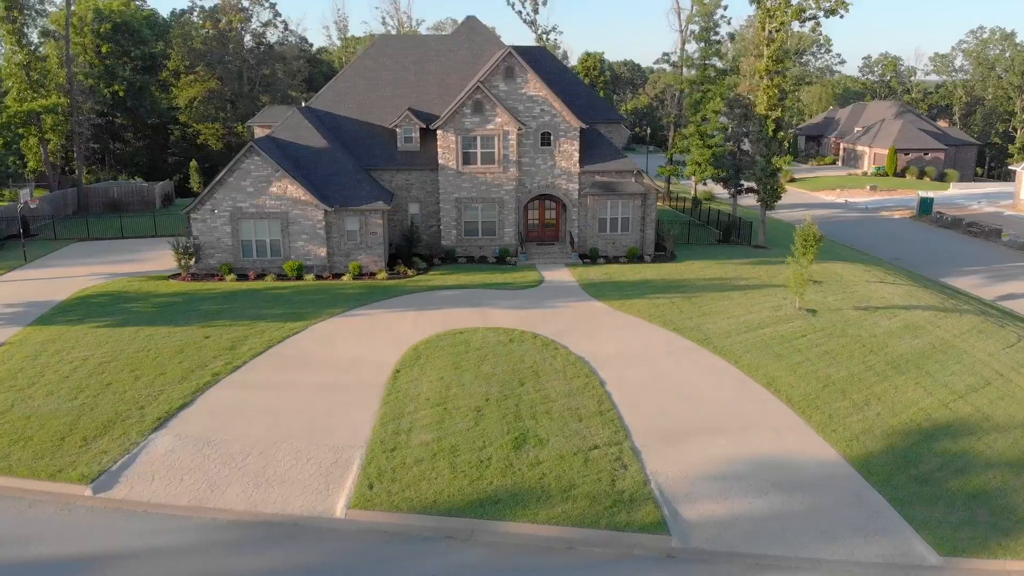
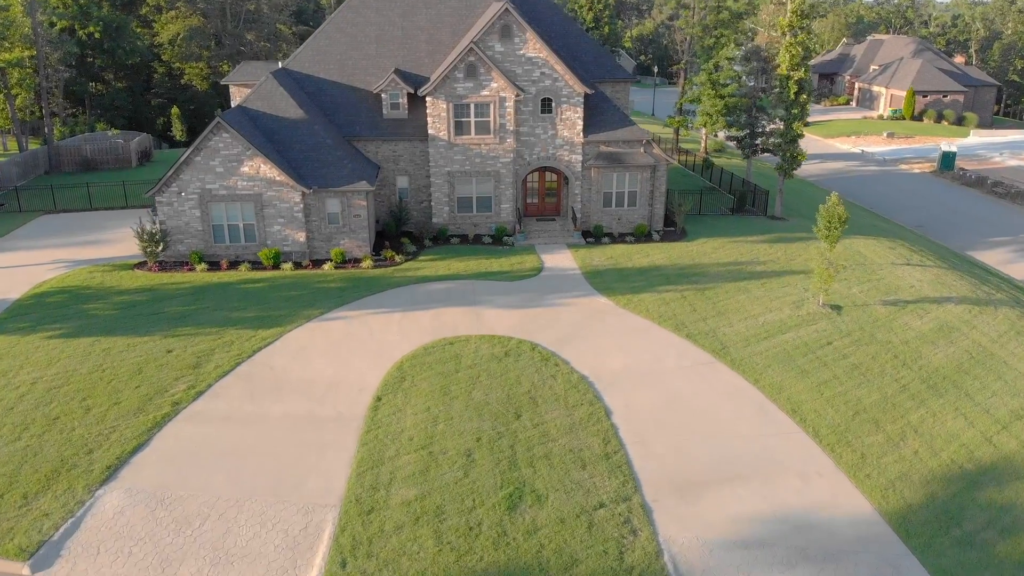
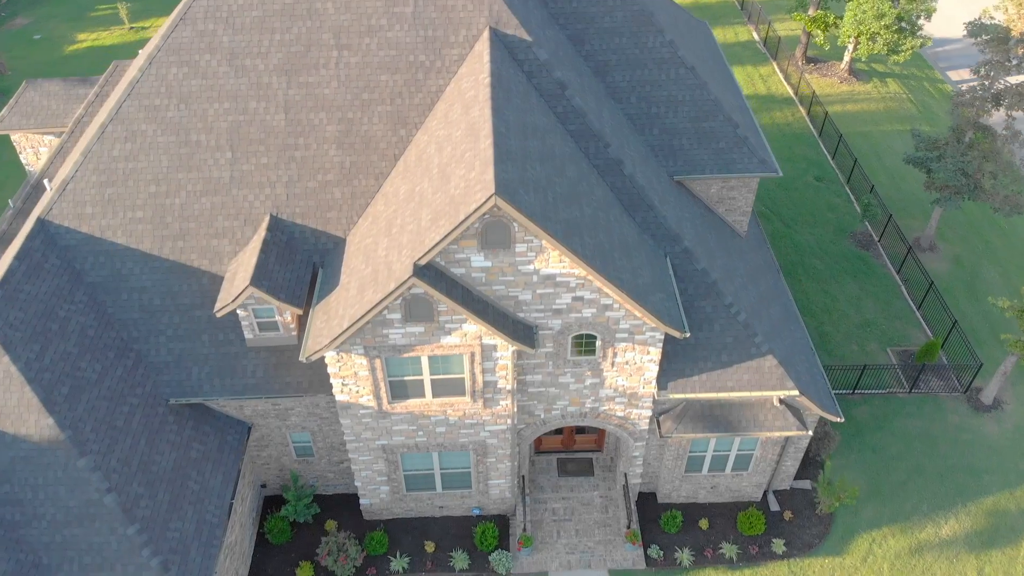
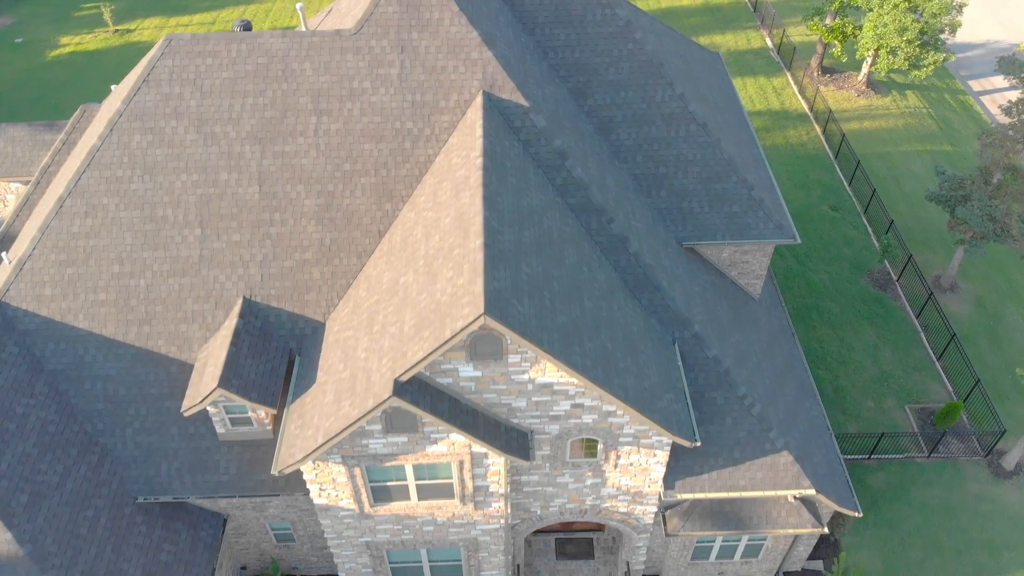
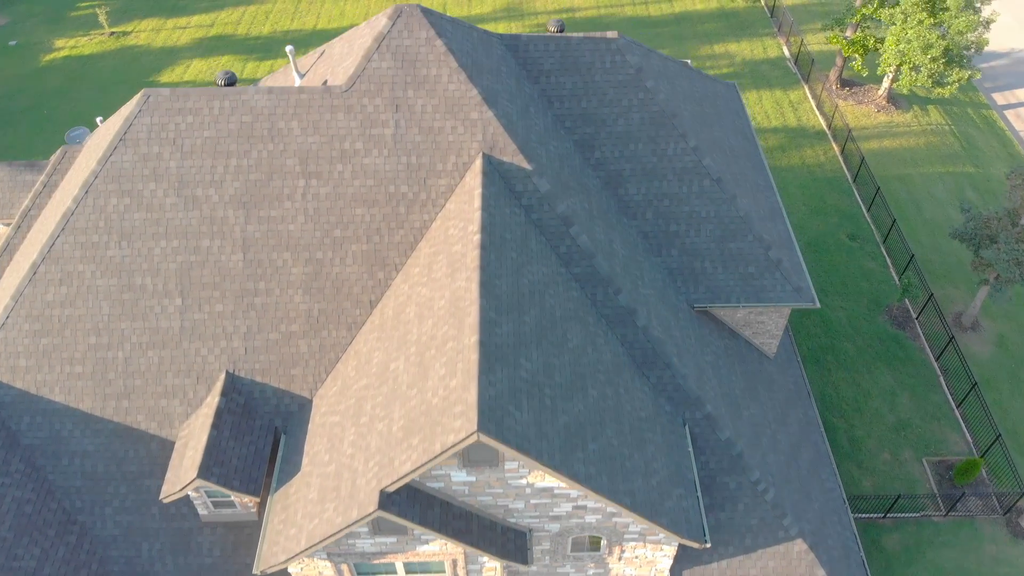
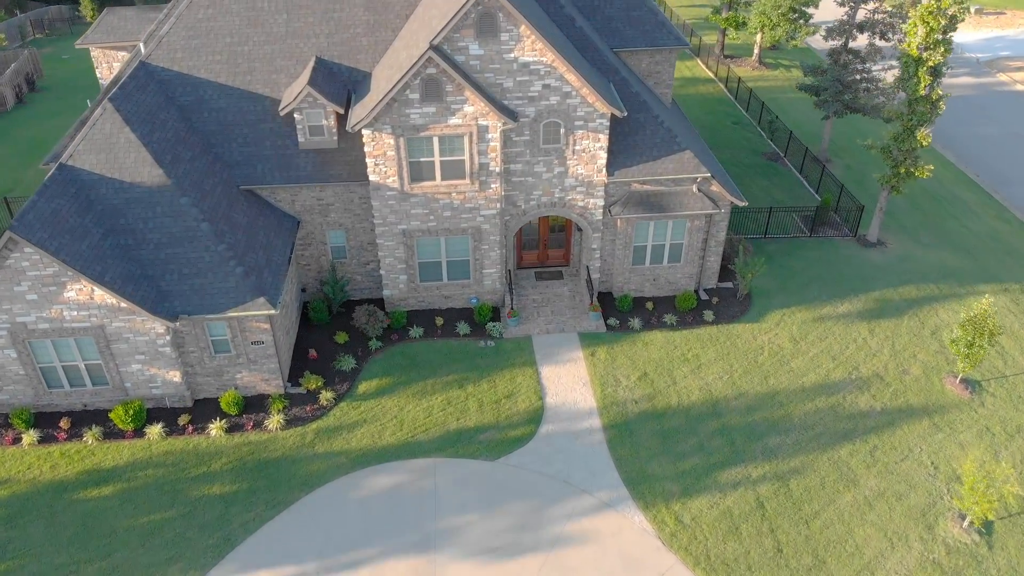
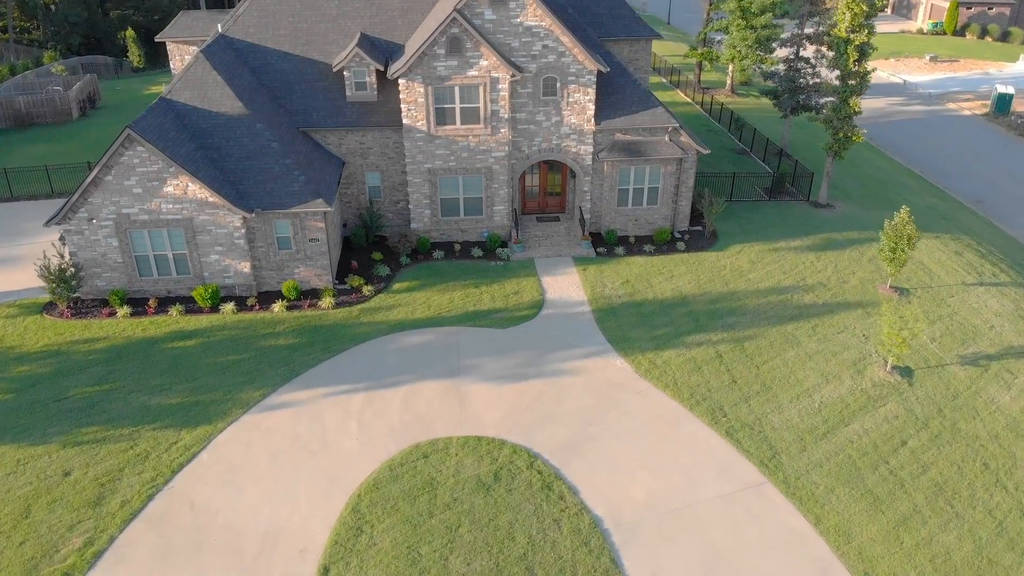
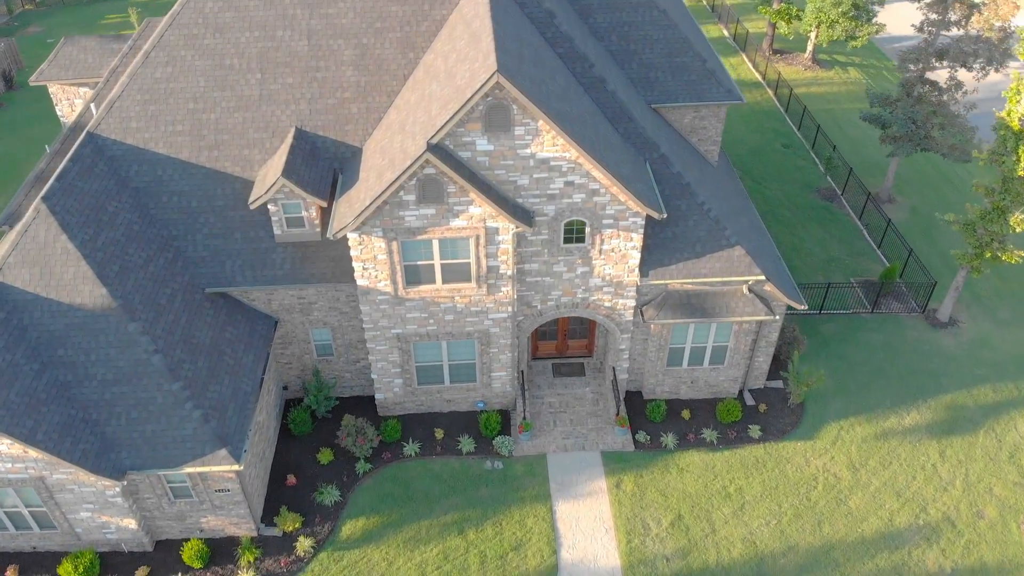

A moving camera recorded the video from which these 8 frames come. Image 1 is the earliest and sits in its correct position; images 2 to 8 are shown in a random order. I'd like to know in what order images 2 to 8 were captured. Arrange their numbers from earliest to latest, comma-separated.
2, 7, 6, 8, 3, 4, 5
